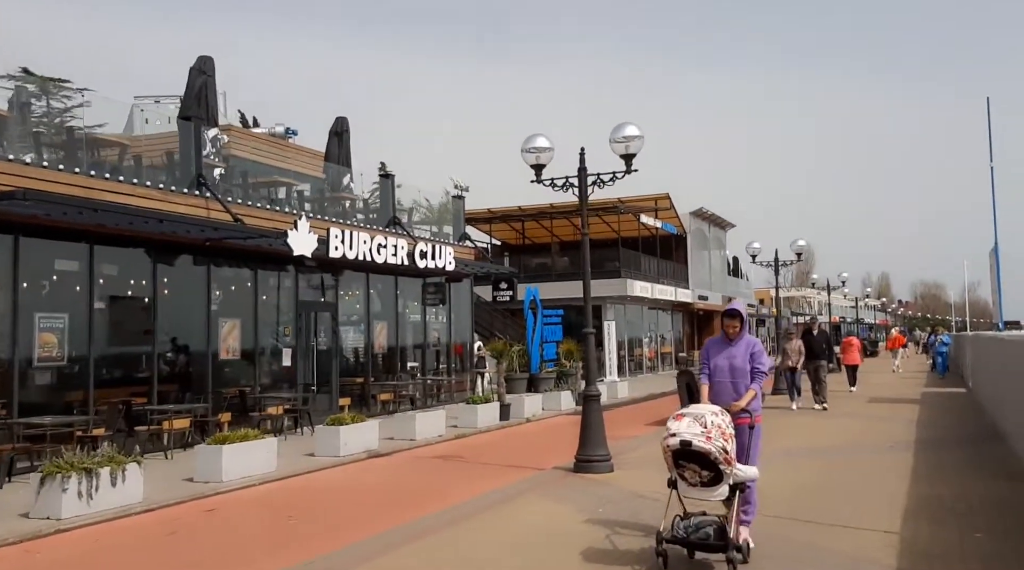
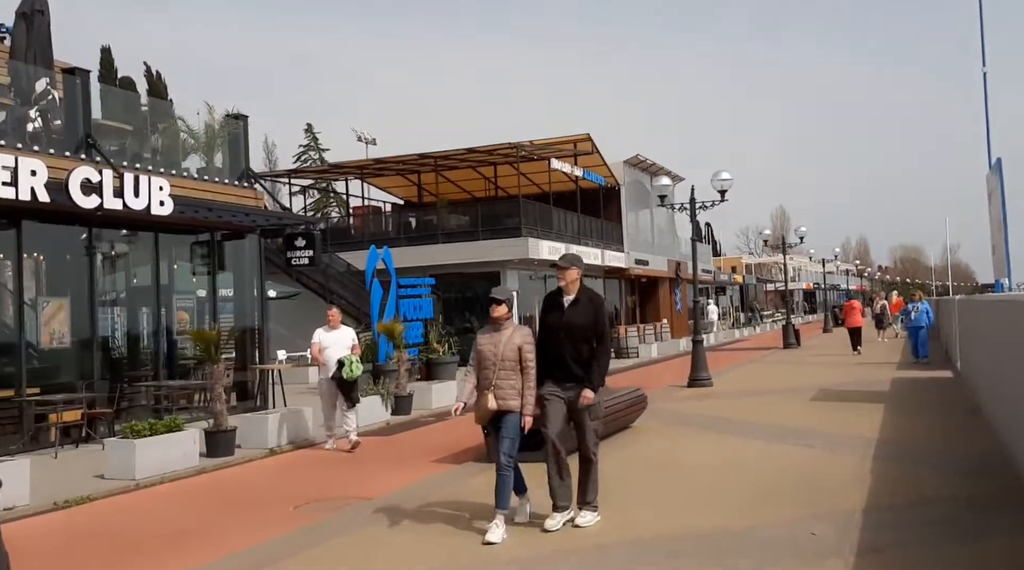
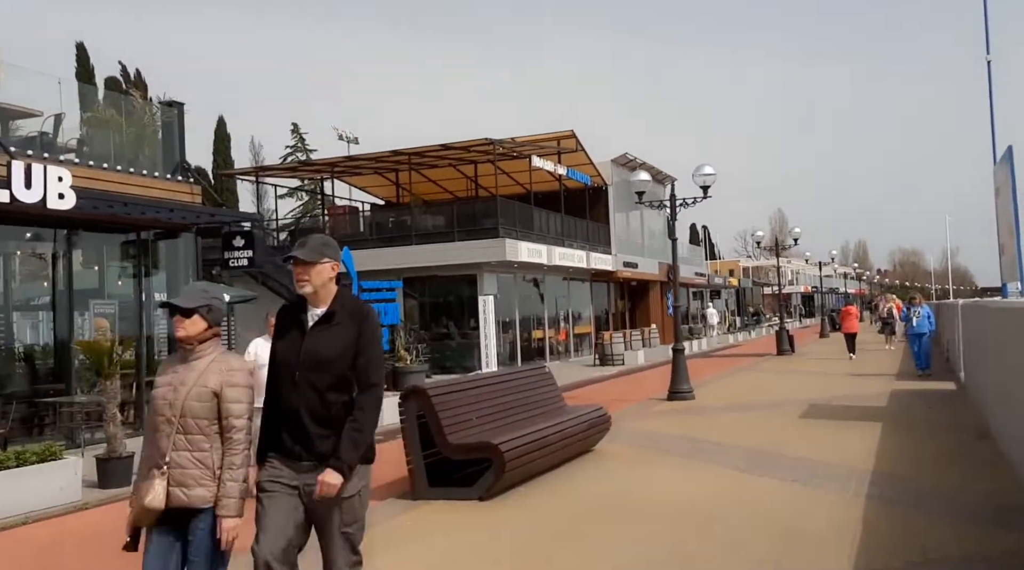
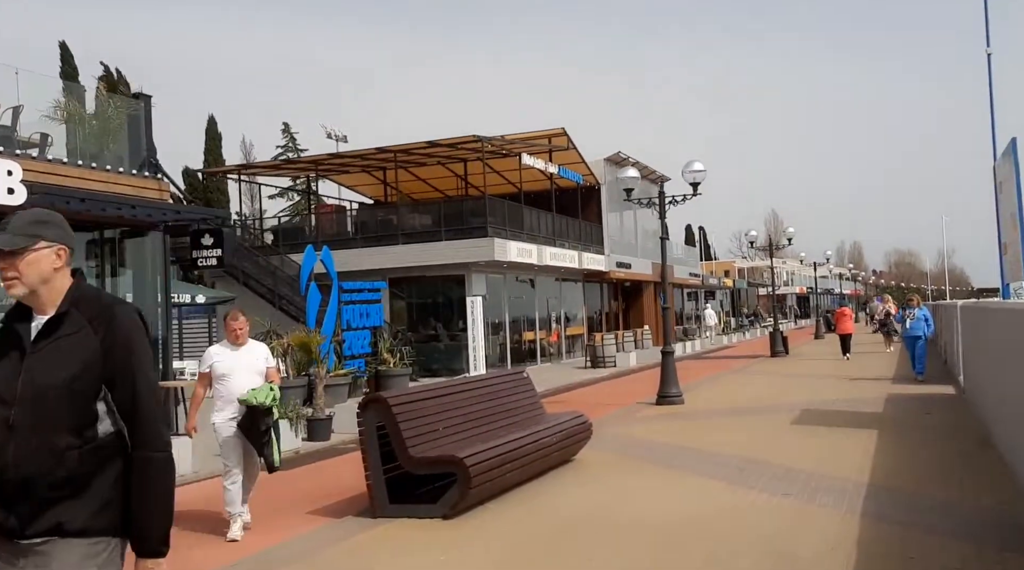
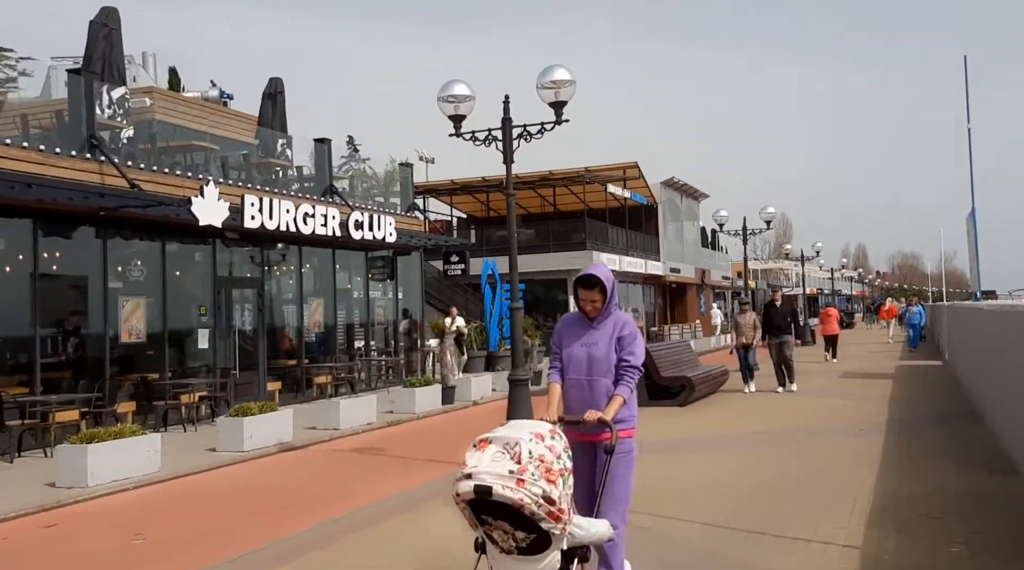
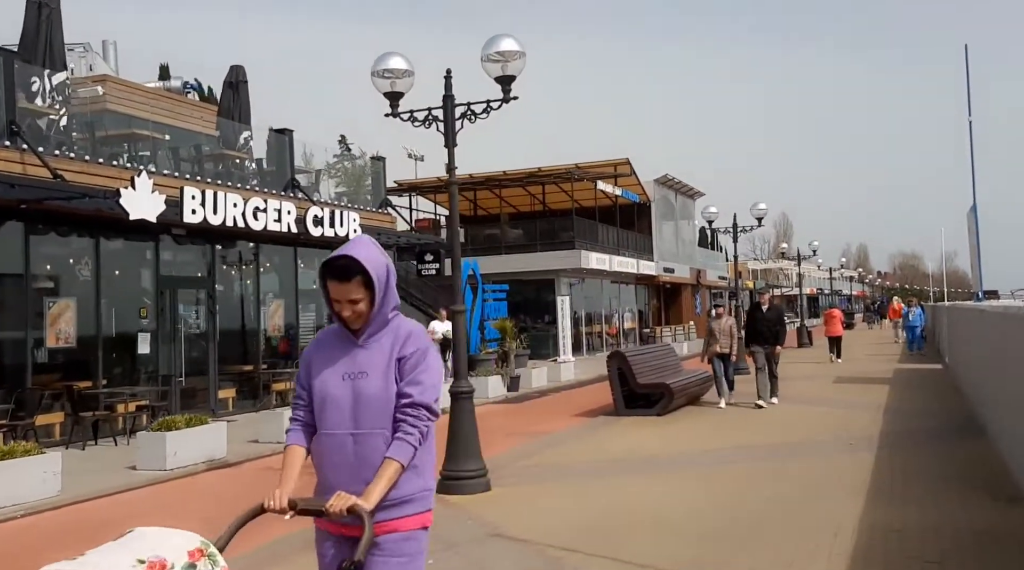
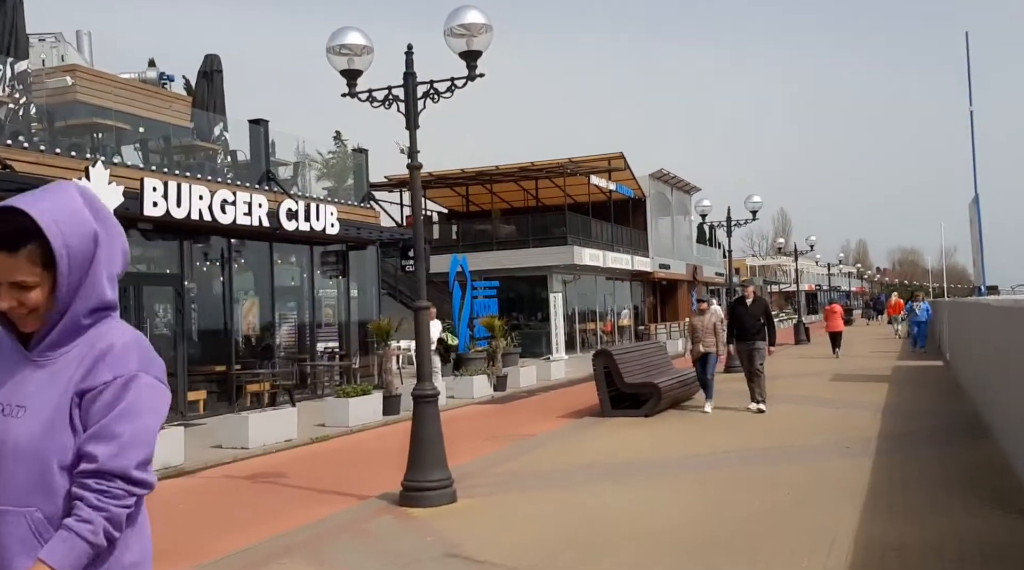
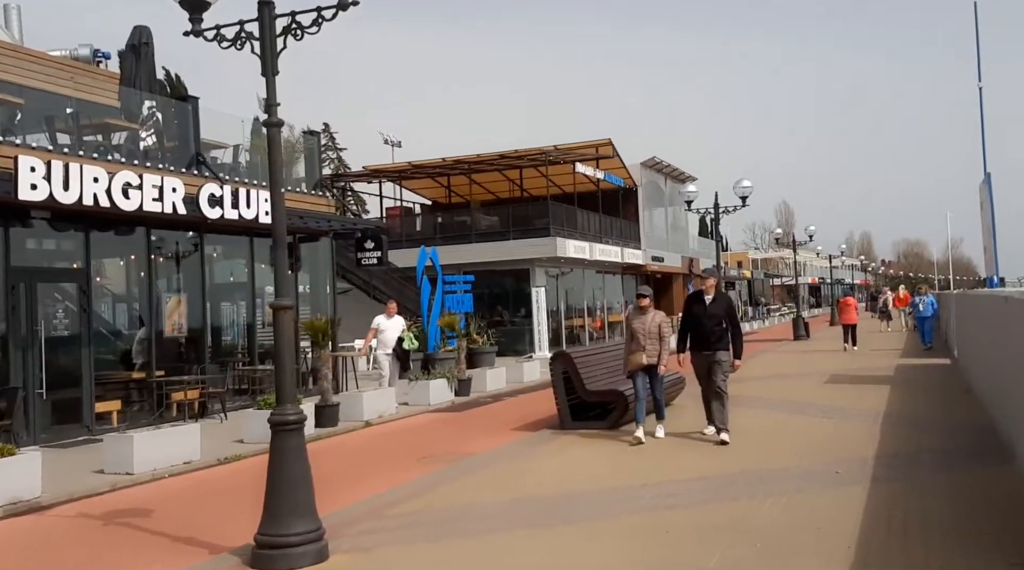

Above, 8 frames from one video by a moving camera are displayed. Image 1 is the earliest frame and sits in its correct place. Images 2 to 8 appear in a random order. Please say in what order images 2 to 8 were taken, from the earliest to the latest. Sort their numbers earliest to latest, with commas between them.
5, 6, 7, 8, 2, 3, 4
